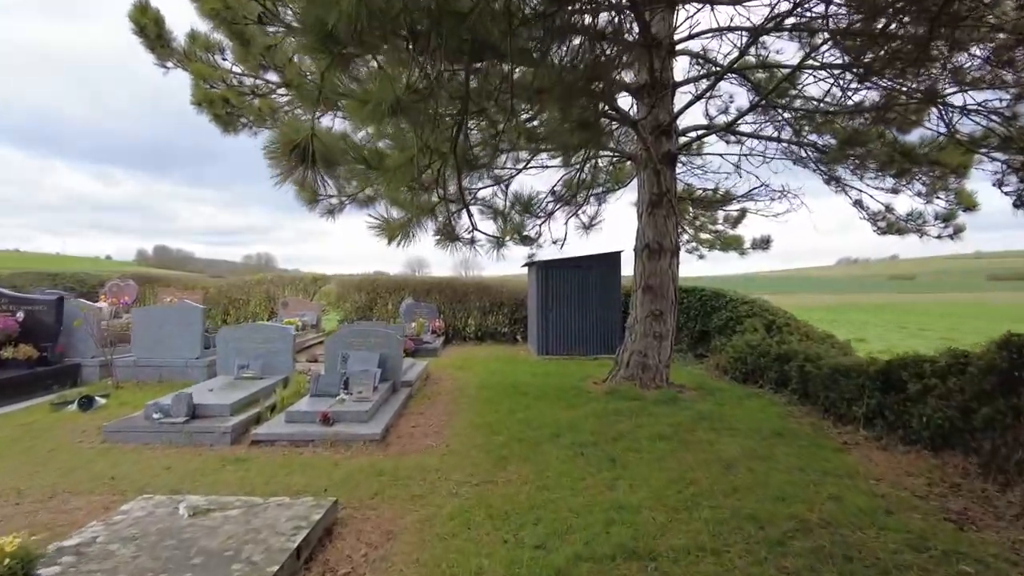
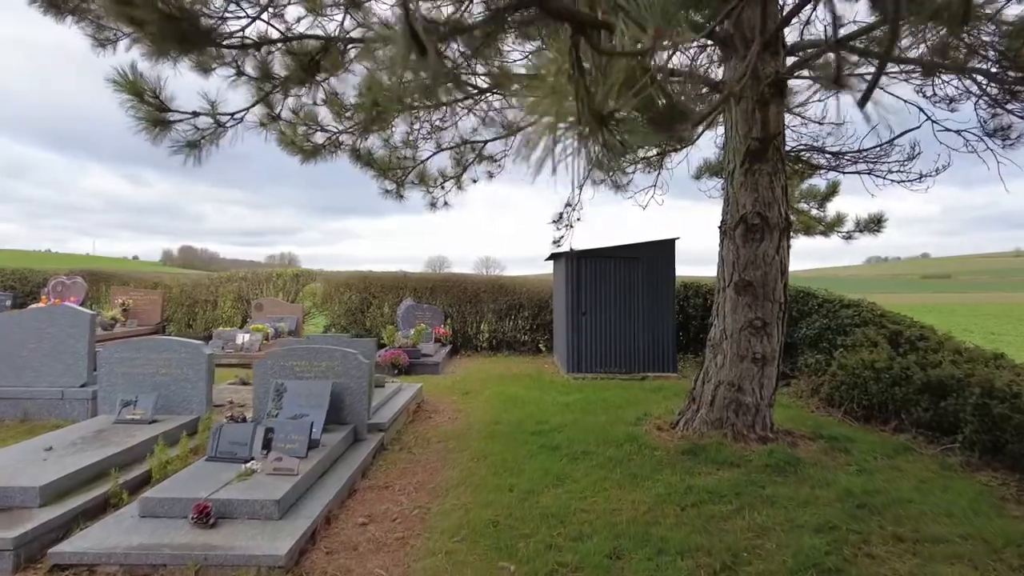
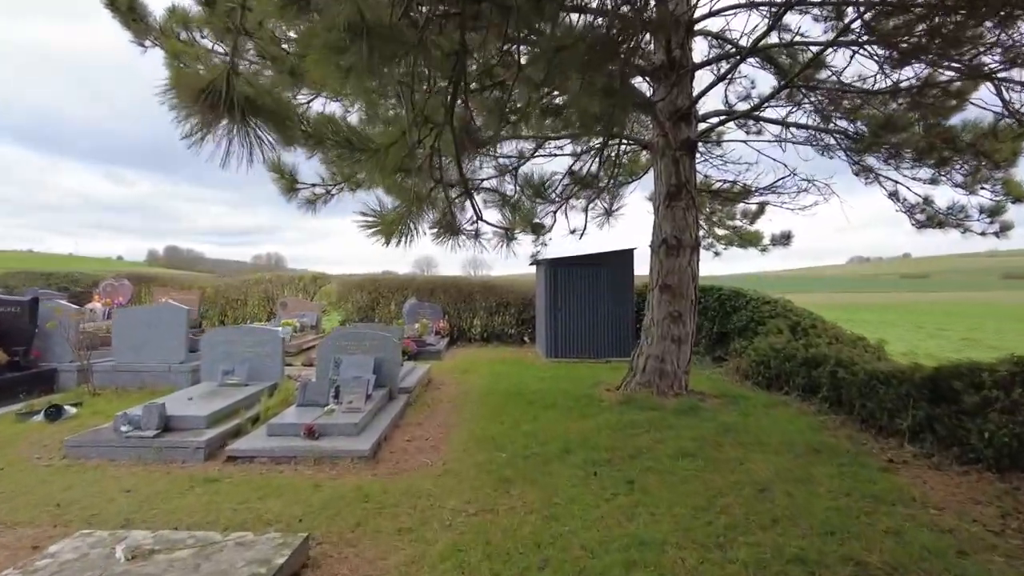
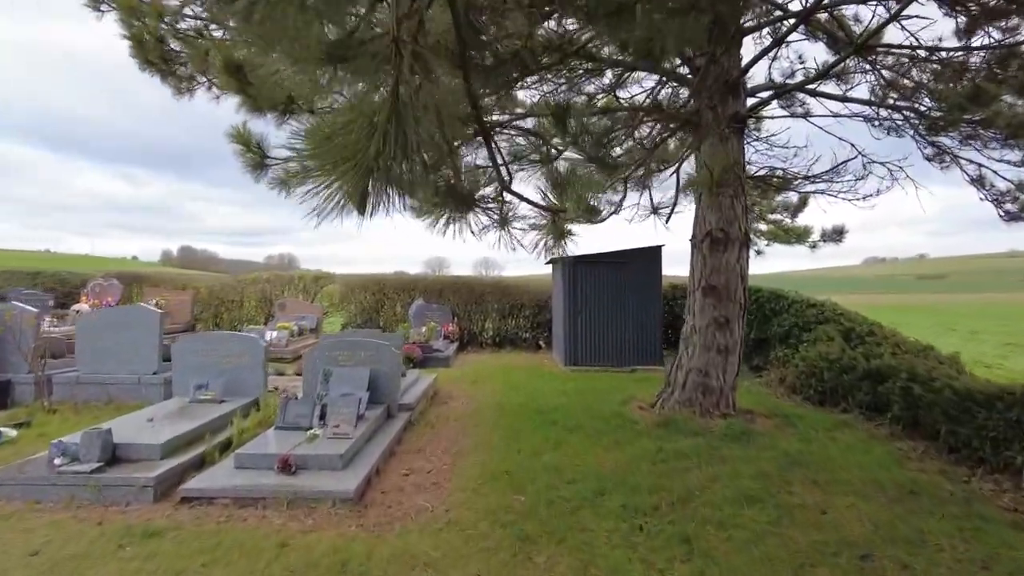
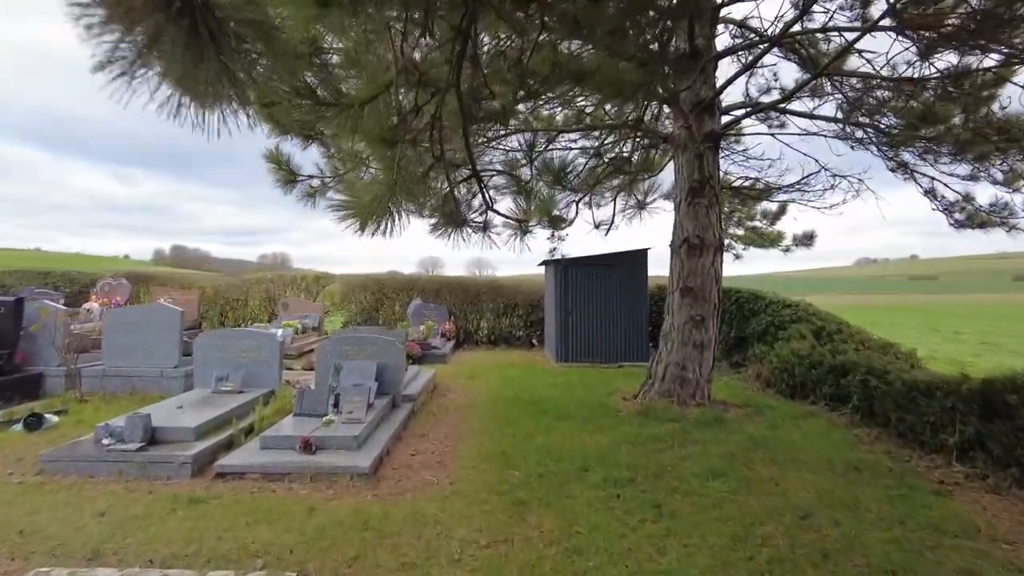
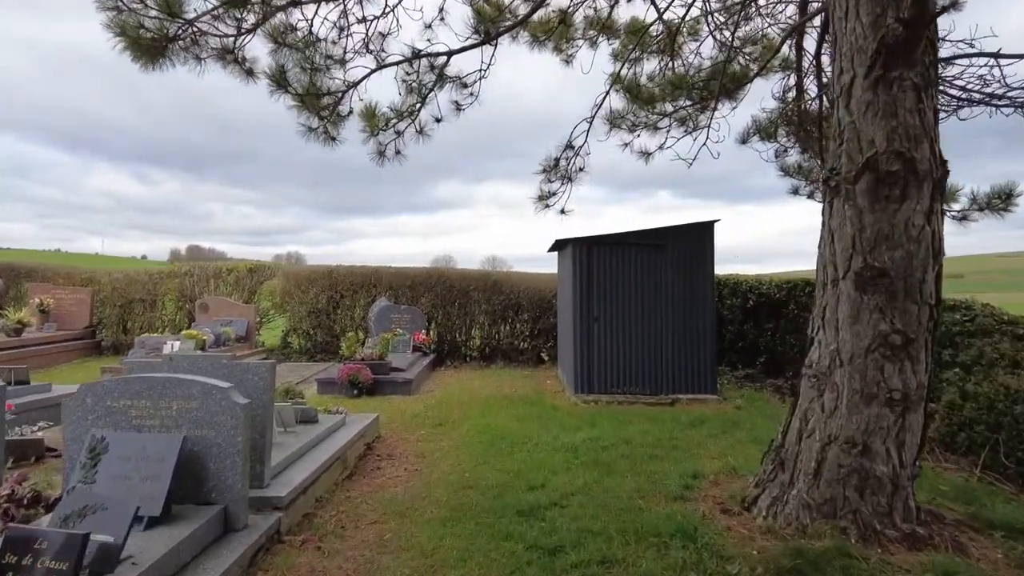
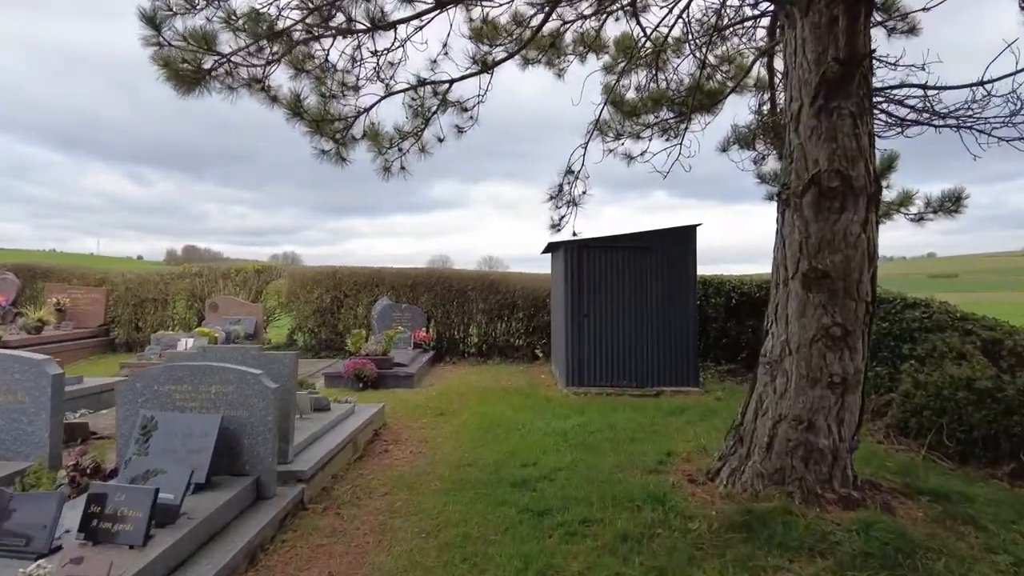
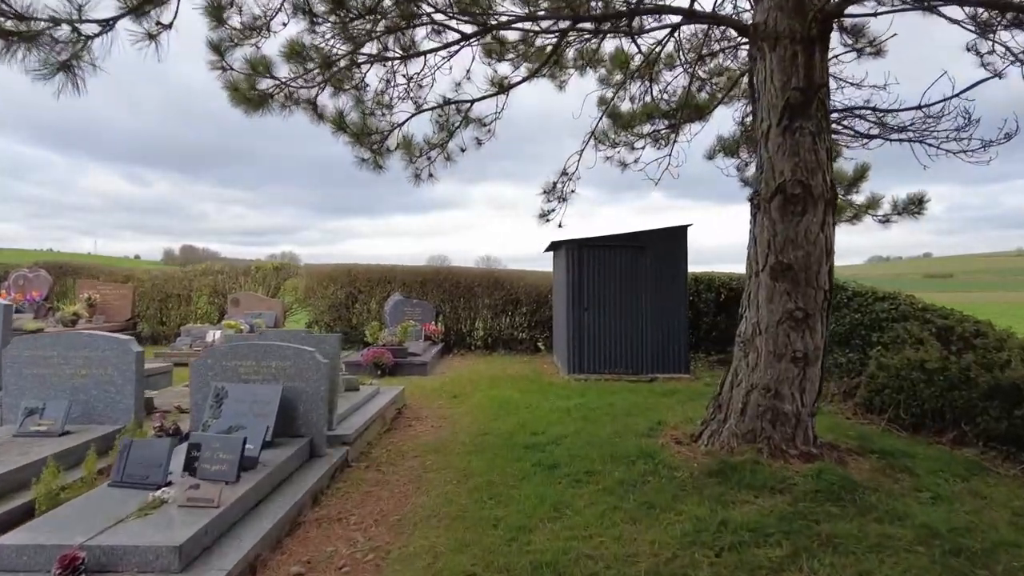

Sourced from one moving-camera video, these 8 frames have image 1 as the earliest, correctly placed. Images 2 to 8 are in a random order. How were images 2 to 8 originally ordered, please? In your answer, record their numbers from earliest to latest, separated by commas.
3, 5, 4, 2, 8, 7, 6
